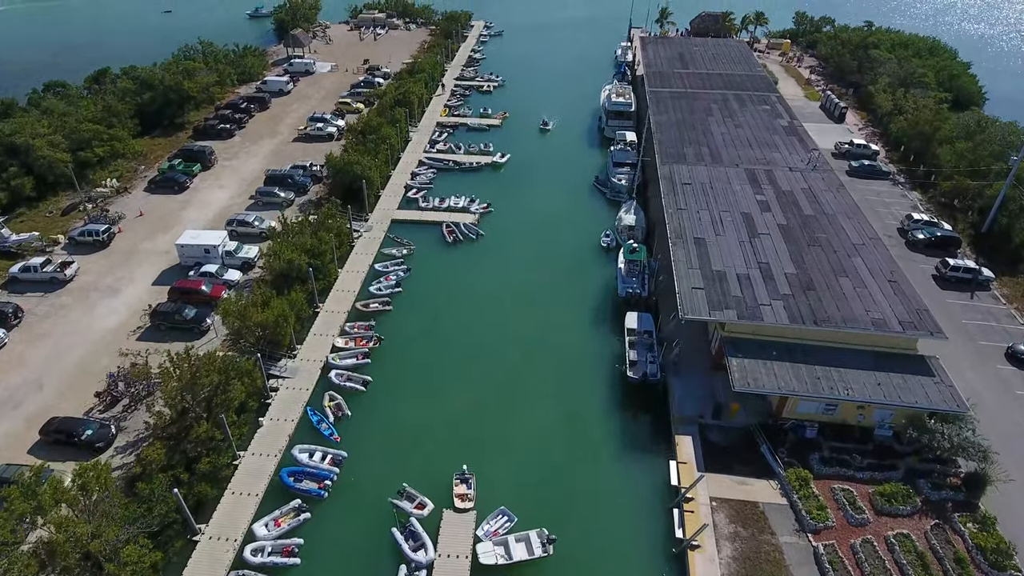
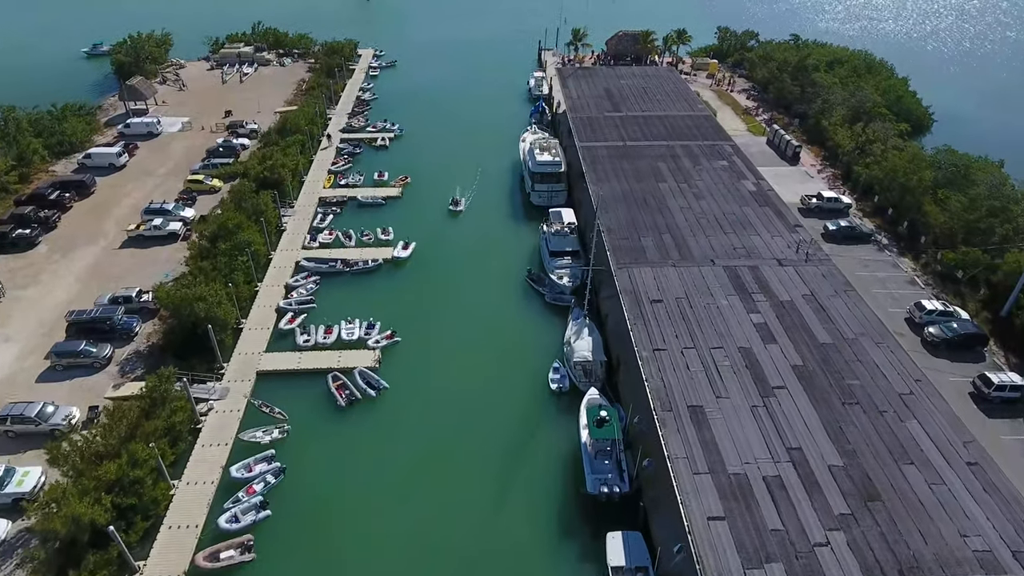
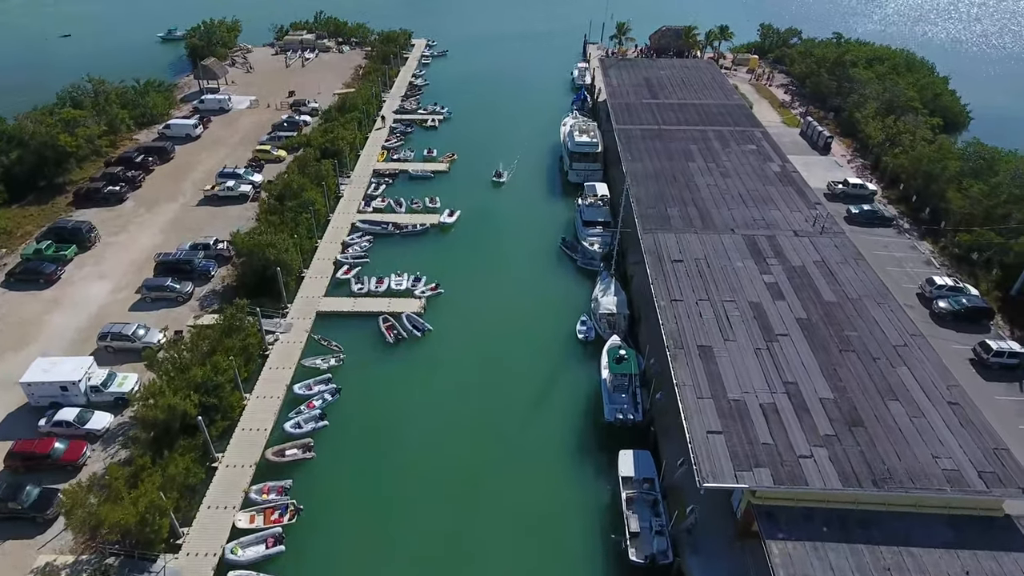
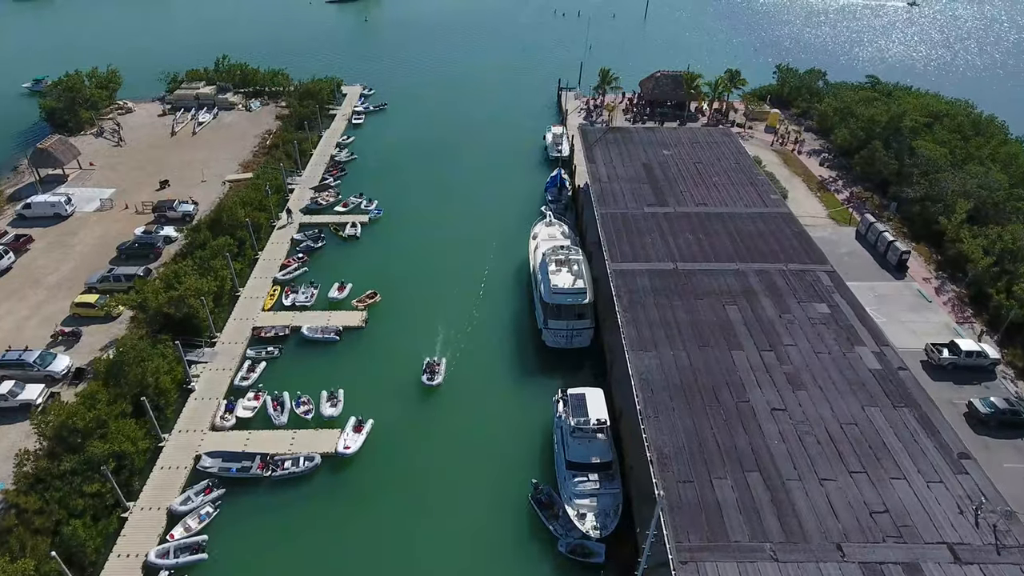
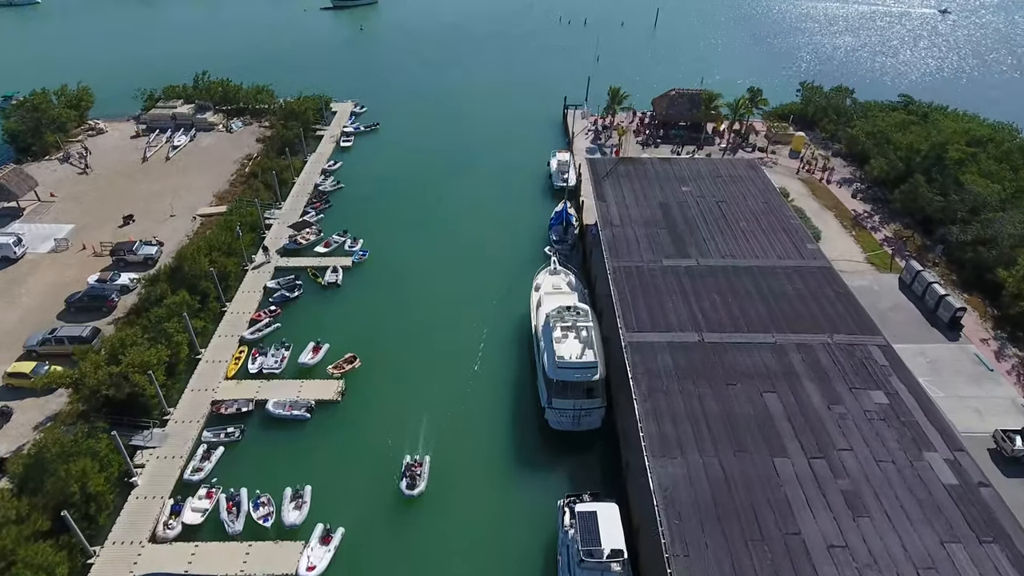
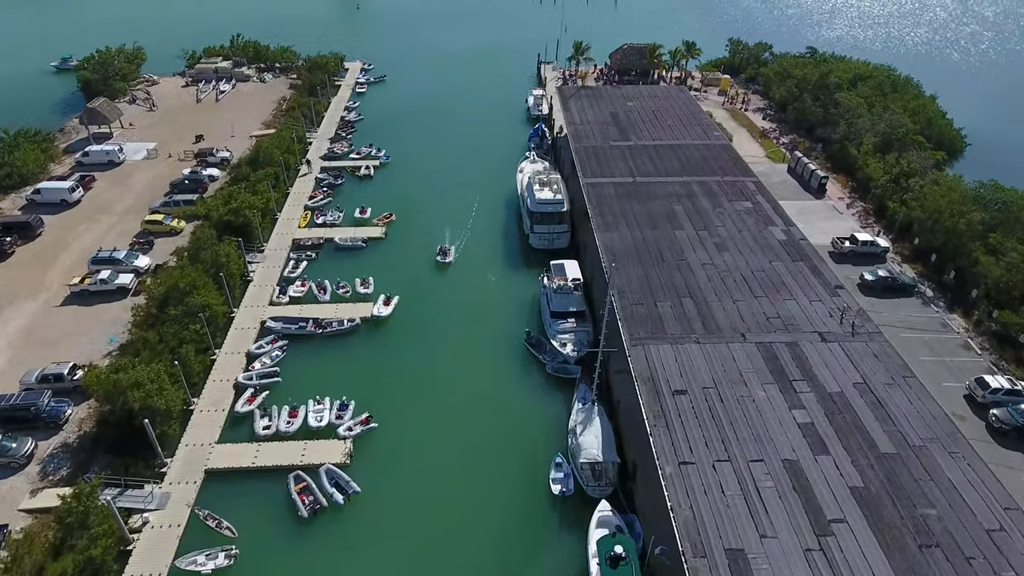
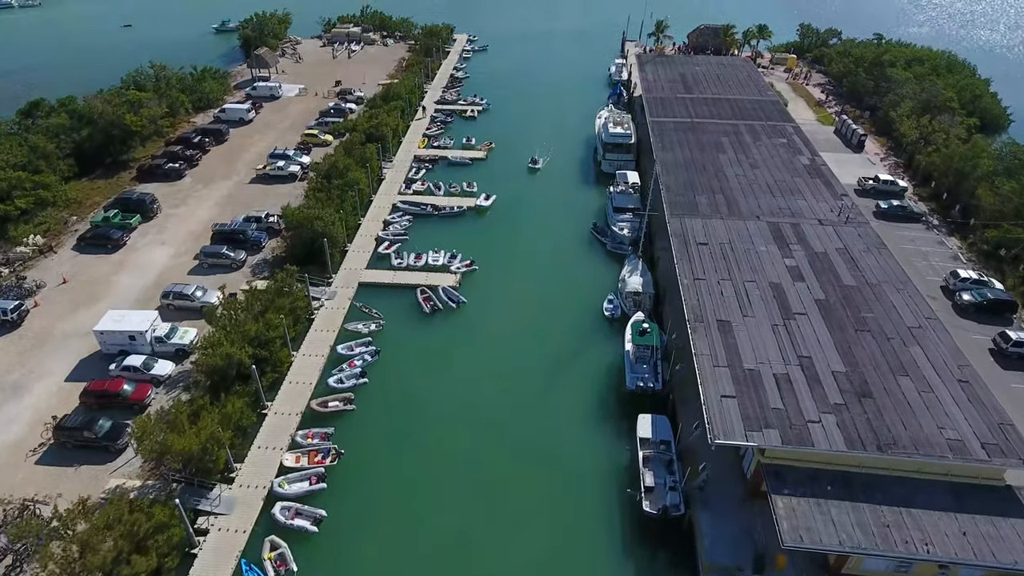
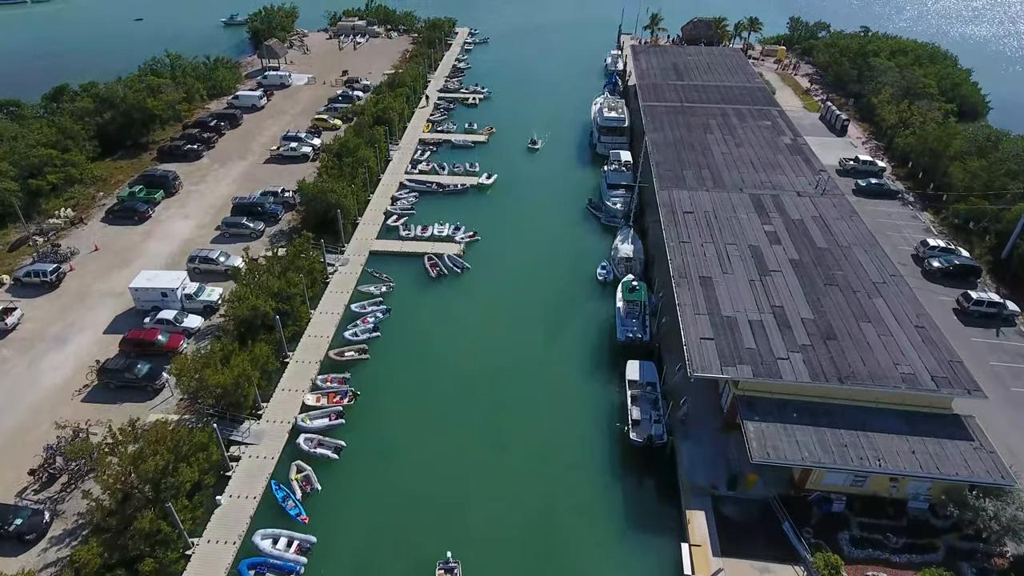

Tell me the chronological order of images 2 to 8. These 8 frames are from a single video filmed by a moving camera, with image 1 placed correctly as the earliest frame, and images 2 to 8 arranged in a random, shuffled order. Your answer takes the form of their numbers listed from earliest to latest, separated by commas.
8, 7, 3, 2, 6, 4, 5
